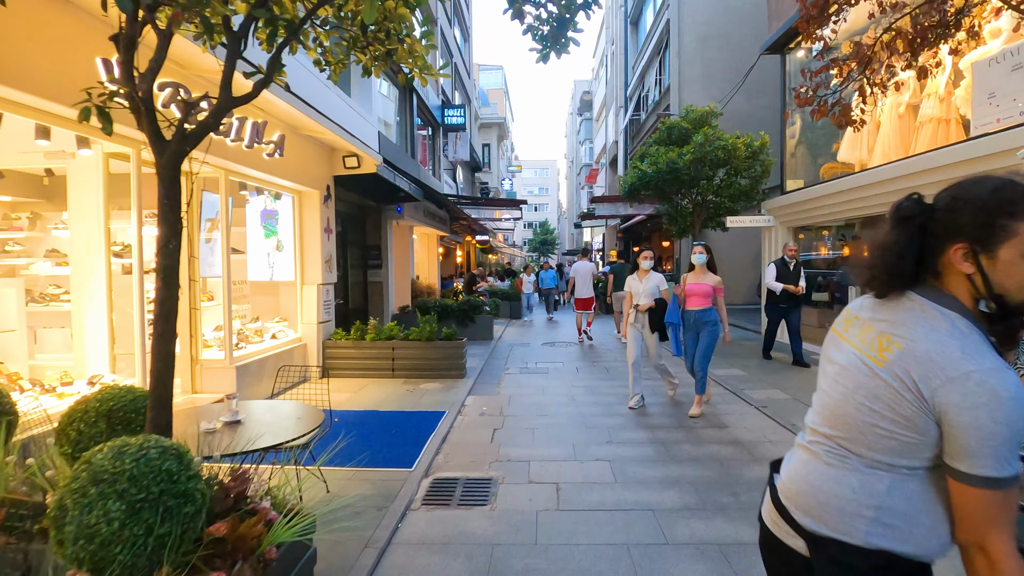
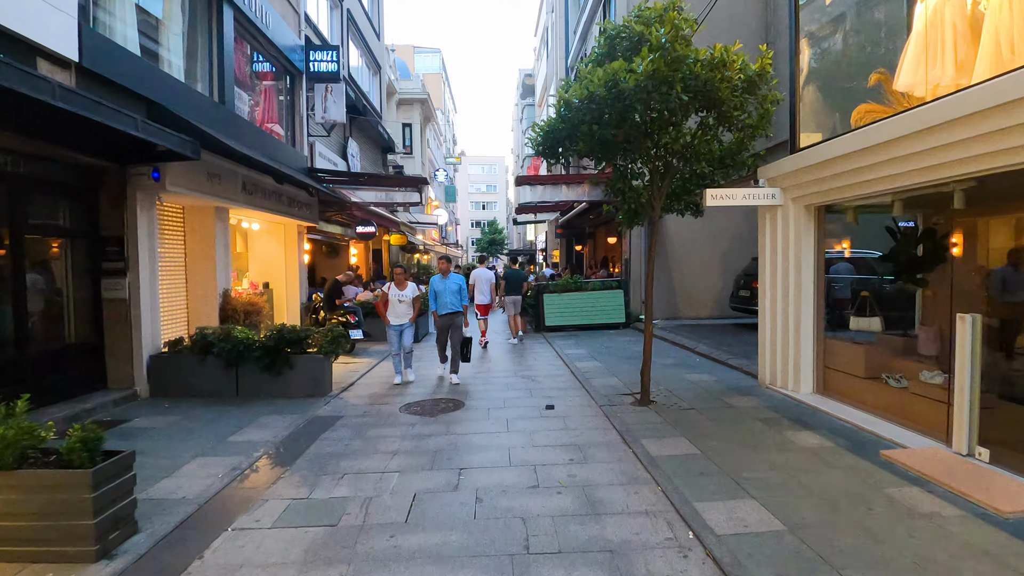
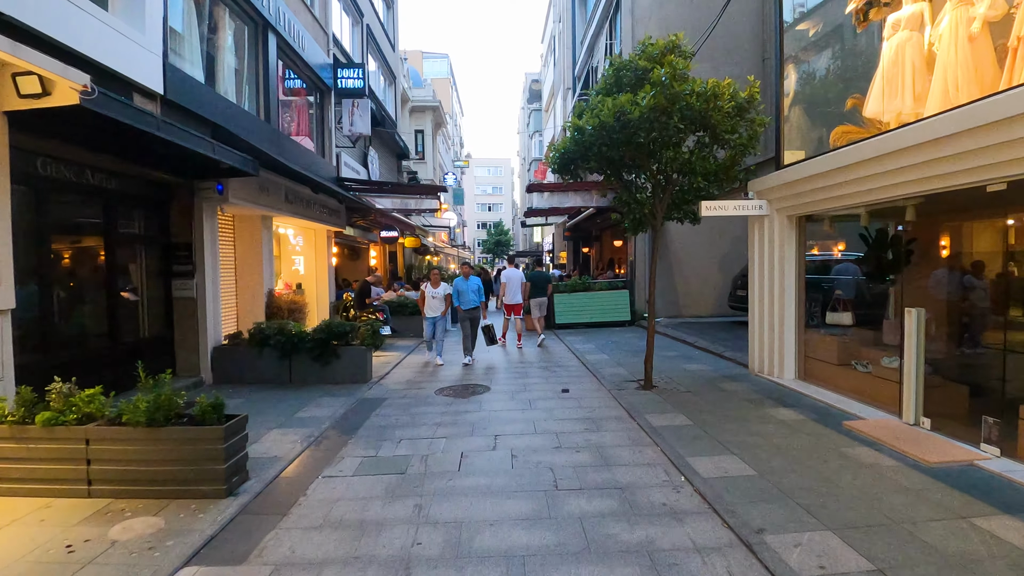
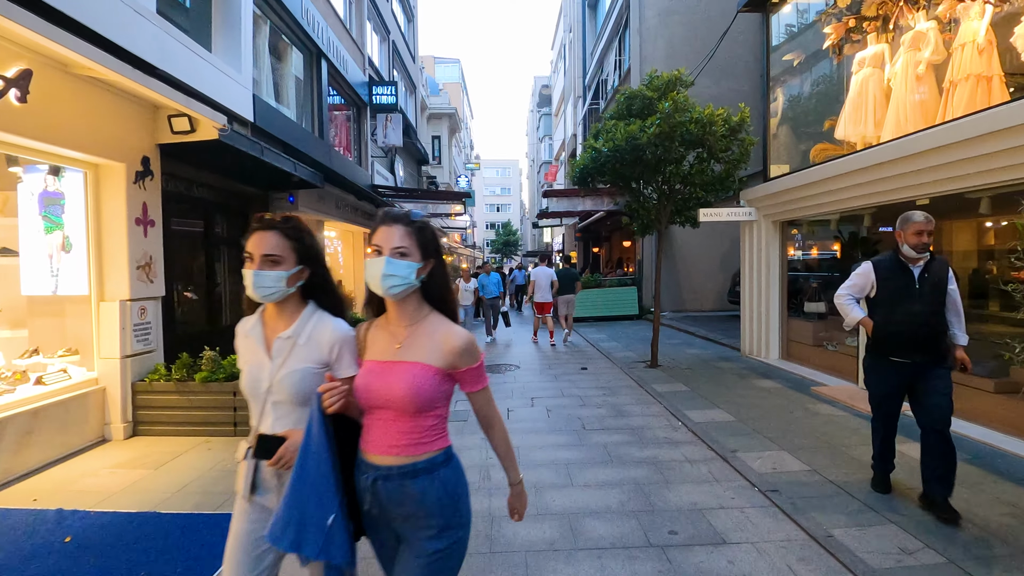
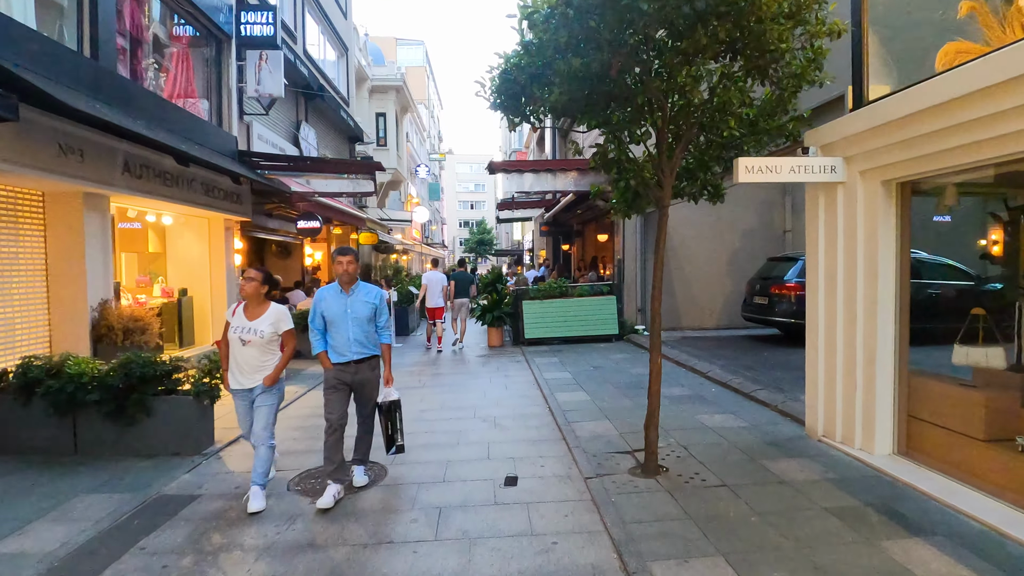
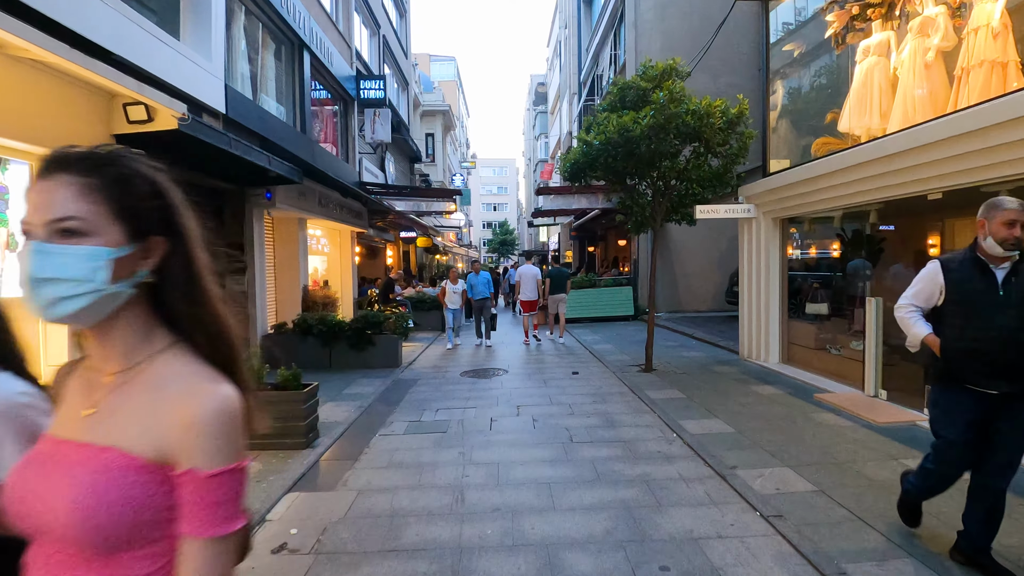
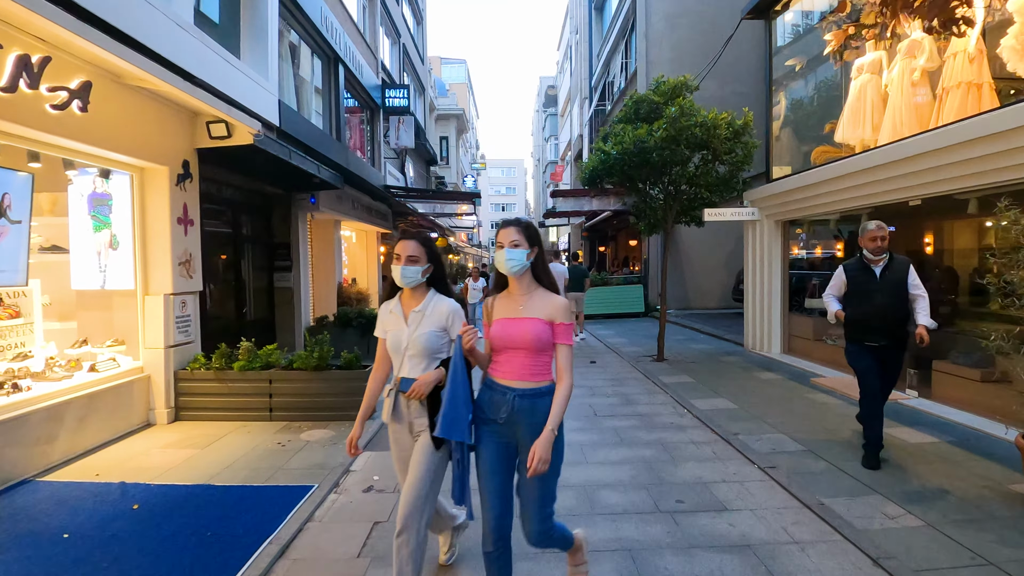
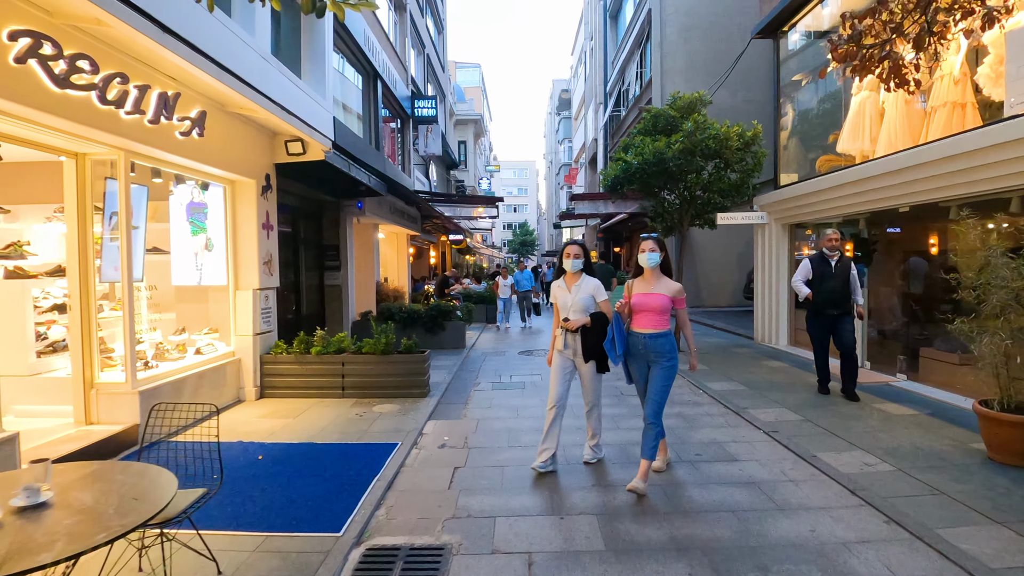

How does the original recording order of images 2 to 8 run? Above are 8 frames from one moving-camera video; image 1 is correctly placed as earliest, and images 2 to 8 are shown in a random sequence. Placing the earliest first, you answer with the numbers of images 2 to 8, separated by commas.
8, 7, 4, 6, 3, 2, 5
